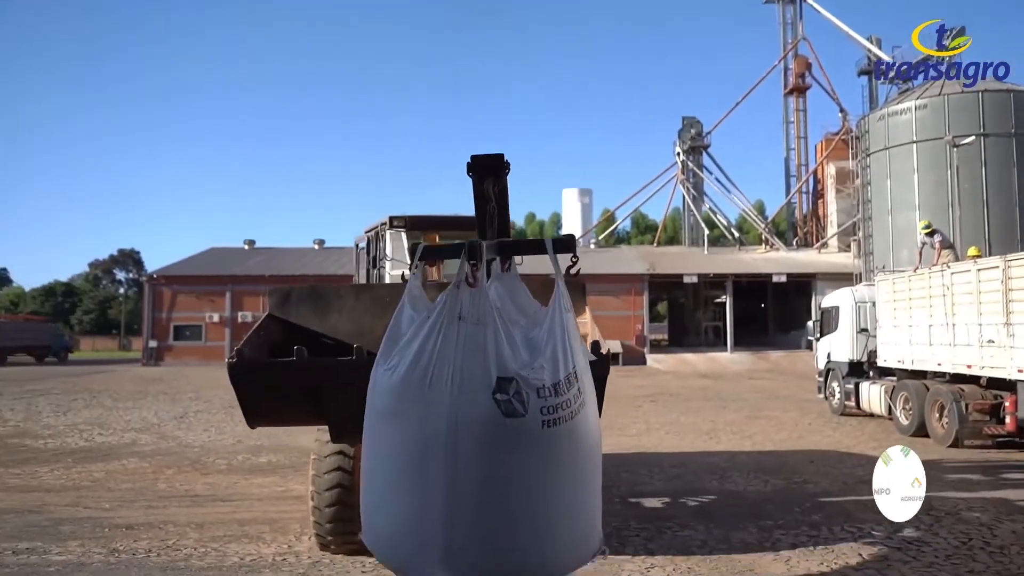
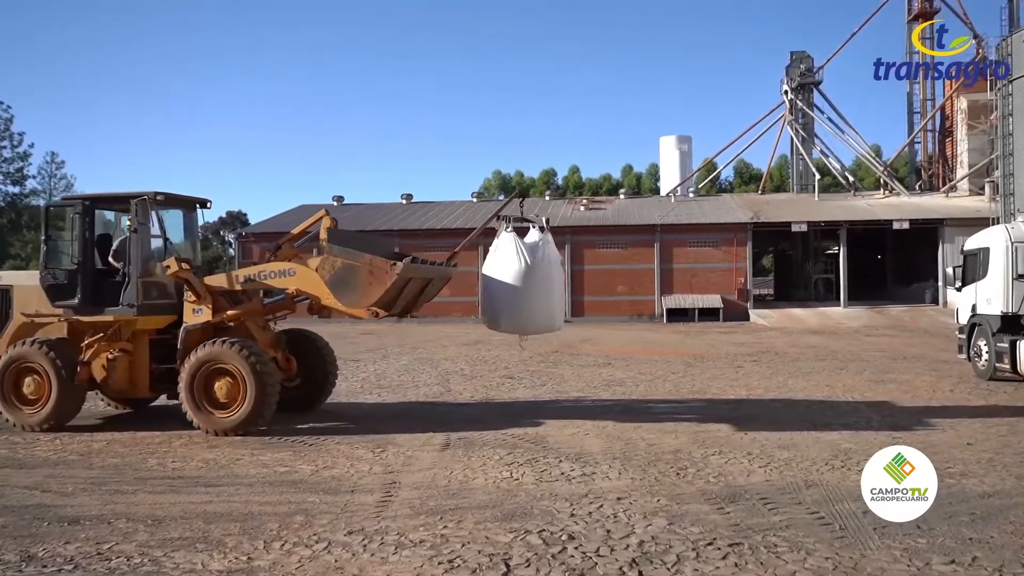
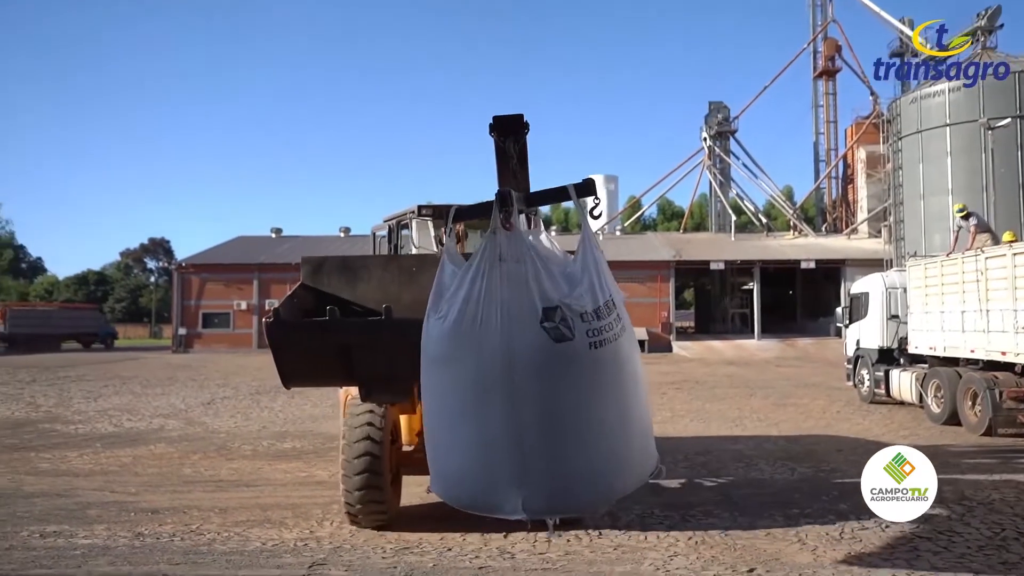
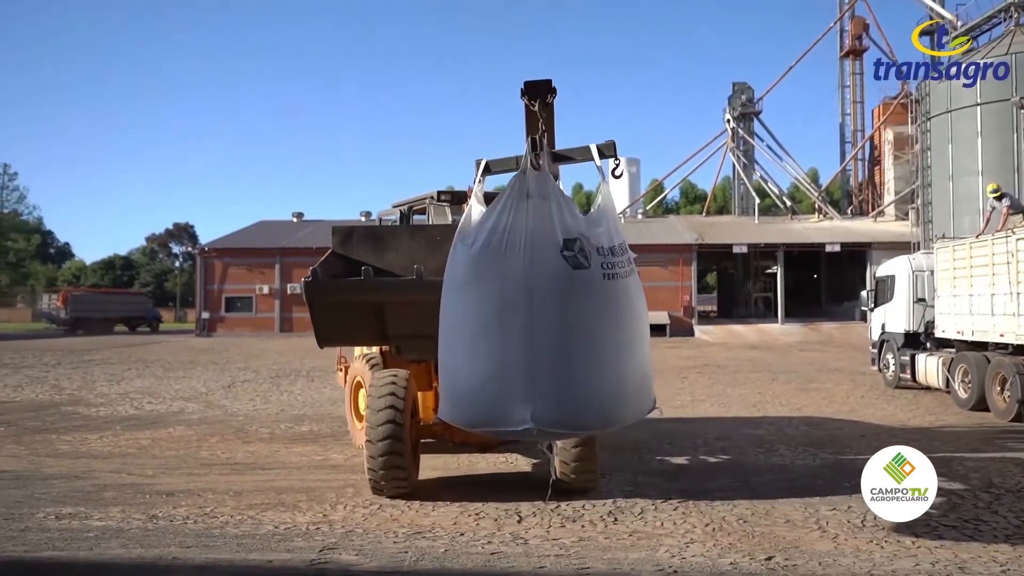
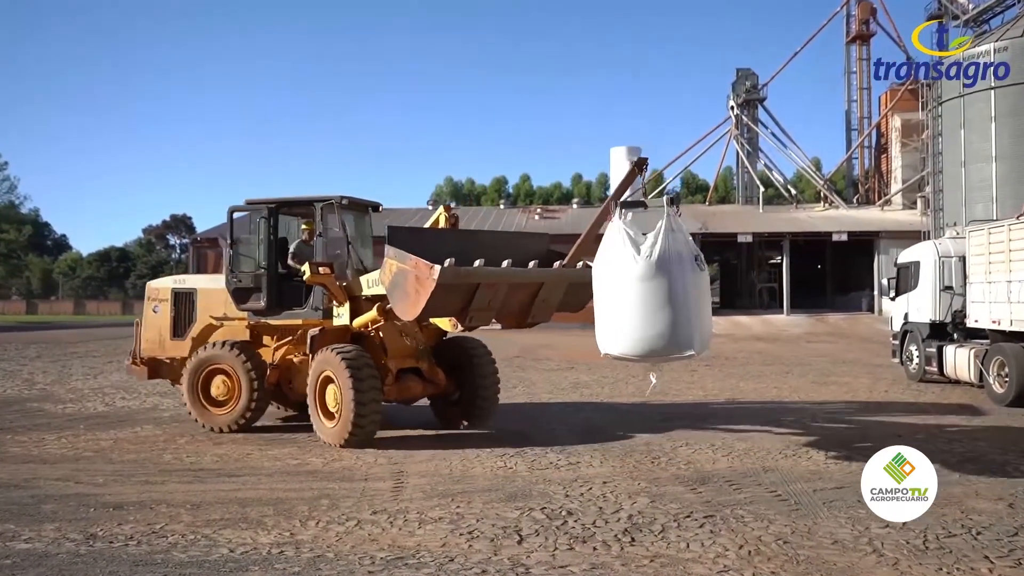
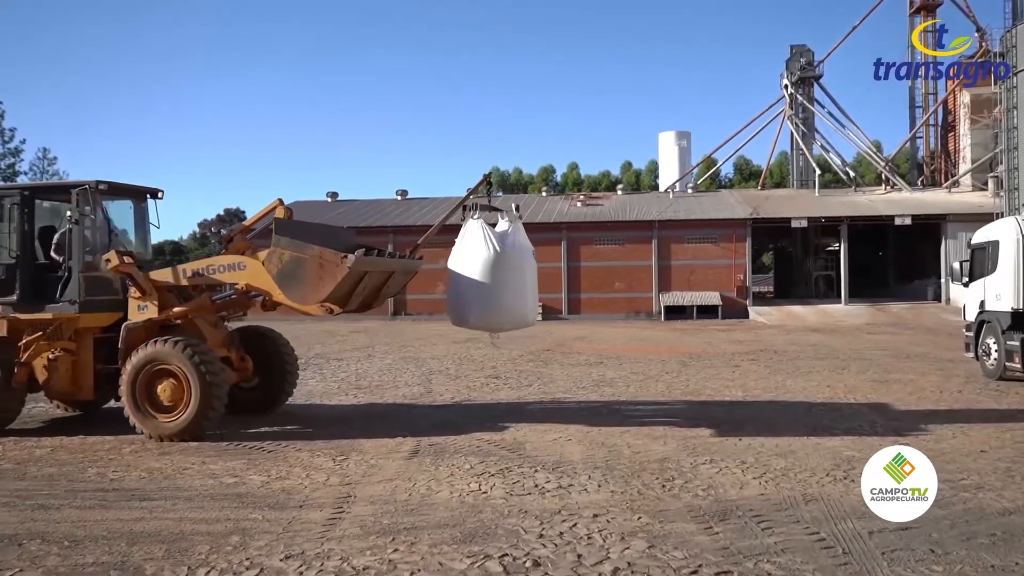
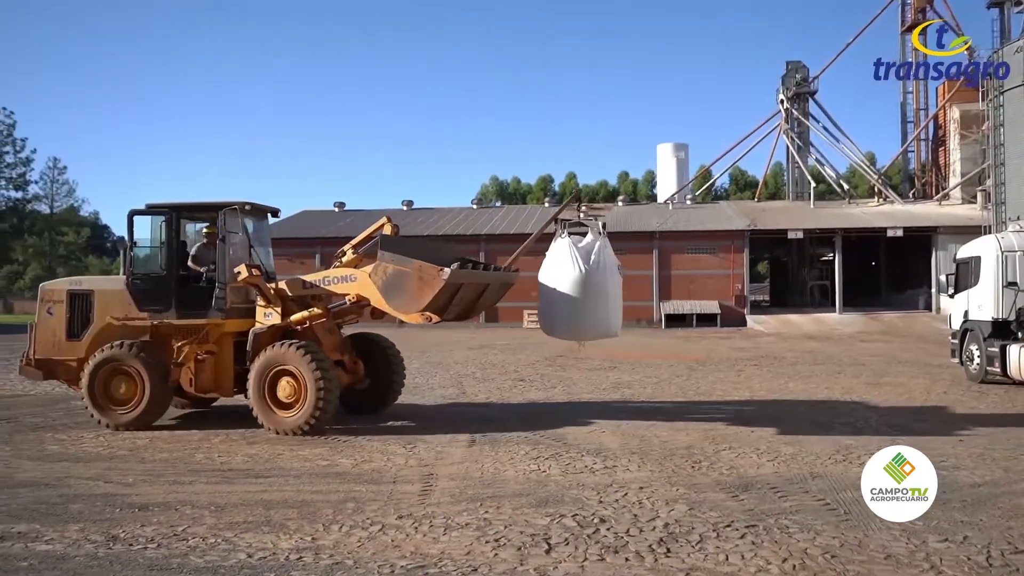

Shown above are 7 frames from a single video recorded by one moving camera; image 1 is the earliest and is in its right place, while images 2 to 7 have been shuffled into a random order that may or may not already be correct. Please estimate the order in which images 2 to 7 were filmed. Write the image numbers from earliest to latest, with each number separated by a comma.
3, 4, 5, 7, 2, 6
